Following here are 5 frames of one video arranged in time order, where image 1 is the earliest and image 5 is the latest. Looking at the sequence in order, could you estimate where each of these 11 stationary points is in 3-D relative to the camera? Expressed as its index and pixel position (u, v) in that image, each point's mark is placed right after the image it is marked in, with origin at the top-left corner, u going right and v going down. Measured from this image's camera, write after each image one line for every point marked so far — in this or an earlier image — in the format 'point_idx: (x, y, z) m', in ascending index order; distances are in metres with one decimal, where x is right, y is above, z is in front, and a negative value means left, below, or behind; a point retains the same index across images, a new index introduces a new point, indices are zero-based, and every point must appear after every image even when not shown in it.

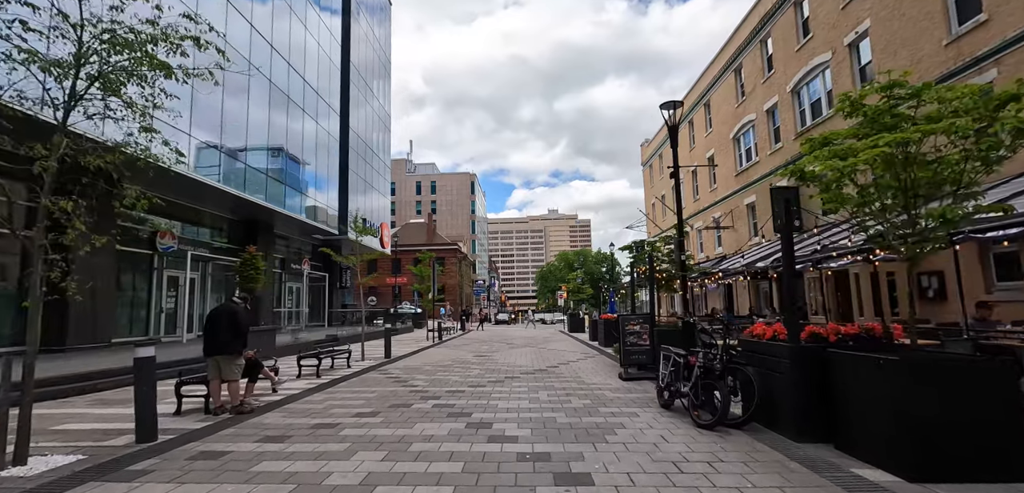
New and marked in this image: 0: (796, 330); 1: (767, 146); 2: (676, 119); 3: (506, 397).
0: (+3.1, -0.9, +5.3) m
1: (+10.6, +4.2, +20.0) m
2: (+3.4, +2.6, +10.0) m
3: (-0.1, -2.5, +8.2) m
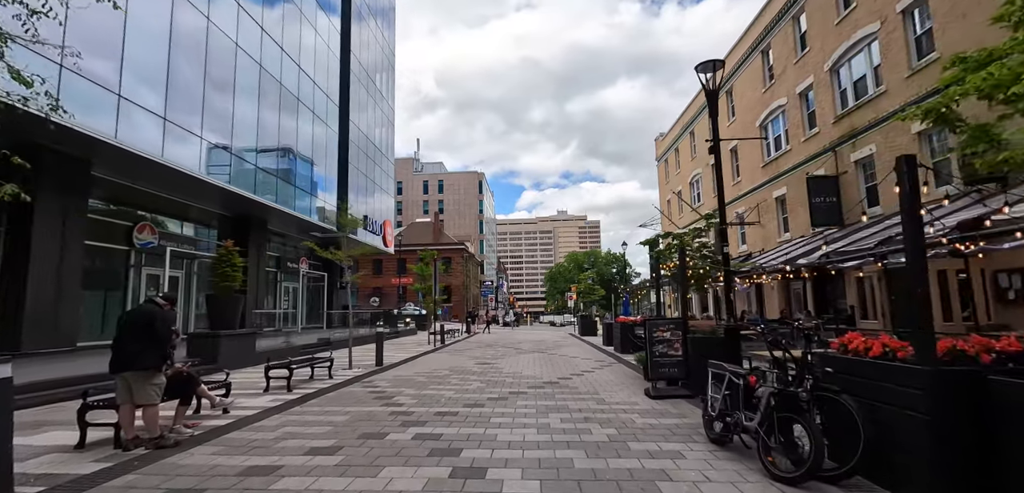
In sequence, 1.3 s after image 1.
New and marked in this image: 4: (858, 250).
0: (+3.1, -0.7, +3.6) m
1: (+10.9, +4.3, +18.2) m
2: (+3.5, +2.8, +8.3) m
3: (0.0, -2.4, +6.5) m
4: (+7.4, -0.1, +10.2) m
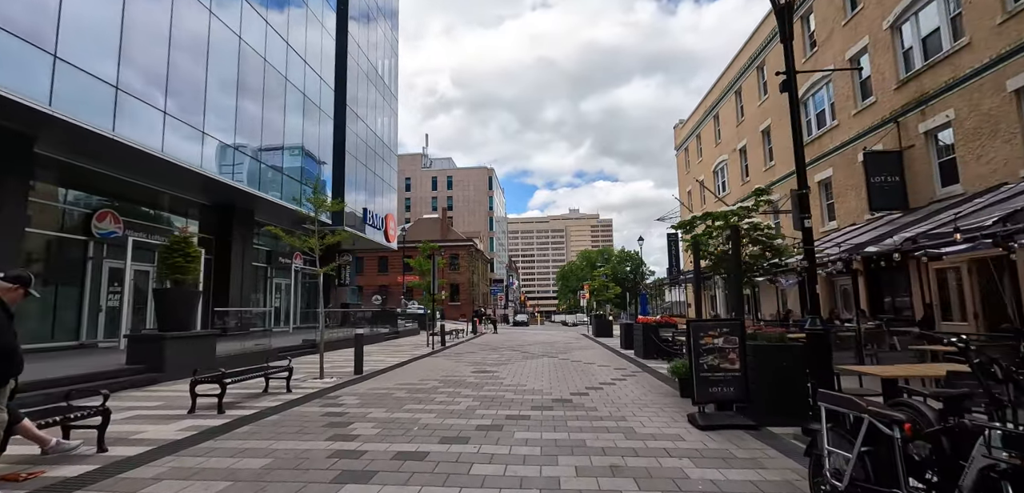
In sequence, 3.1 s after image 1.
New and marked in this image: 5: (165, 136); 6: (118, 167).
0: (+3.0, -0.4, +1.4) m
1: (+11.1, +4.6, +15.7) m
2: (+3.5, +3.1, +6.1) m
3: (-0.1, -2.1, +4.4) m
4: (+7.4, +0.3, +7.9) m
5: (-10.4, +3.3, +14.5) m
6: (-12.2, +2.5, +15.0) m
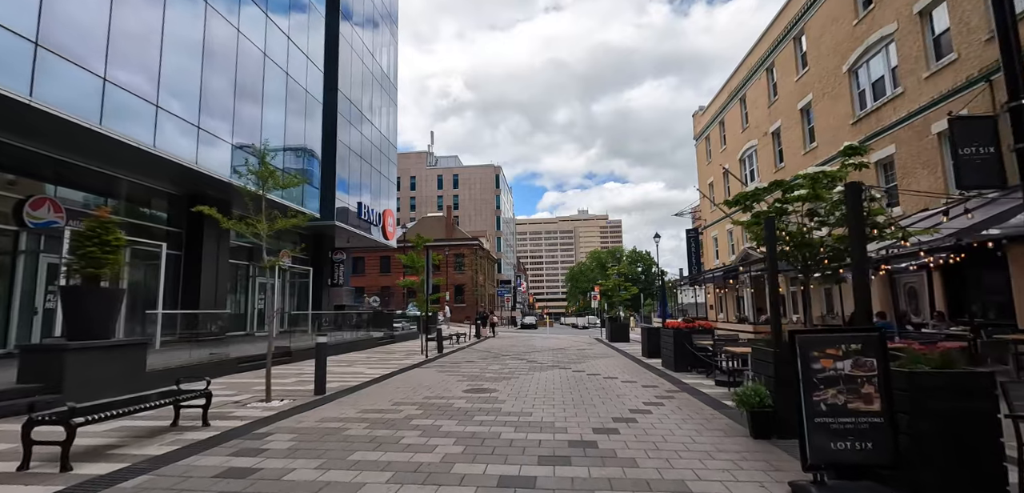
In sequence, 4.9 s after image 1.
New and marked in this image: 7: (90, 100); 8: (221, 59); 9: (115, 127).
0: (+2.8, -0.1, -1.1) m
1: (+11.2, +4.9, +13.2) m
2: (+3.4, +3.4, +3.6) m
3: (-0.2, -1.8, +2.0) m
4: (+7.4, +0.6, +5.4) m
5: (-10.4, +3.5, +12.3) m
6: (-12.1, +2.7, +12.8) m
7: (-10.5, +3.7, +12.1) m
8: (-10.1, +6.5, +16.9) m
9: (-10.3, +3.1, +12.6) m
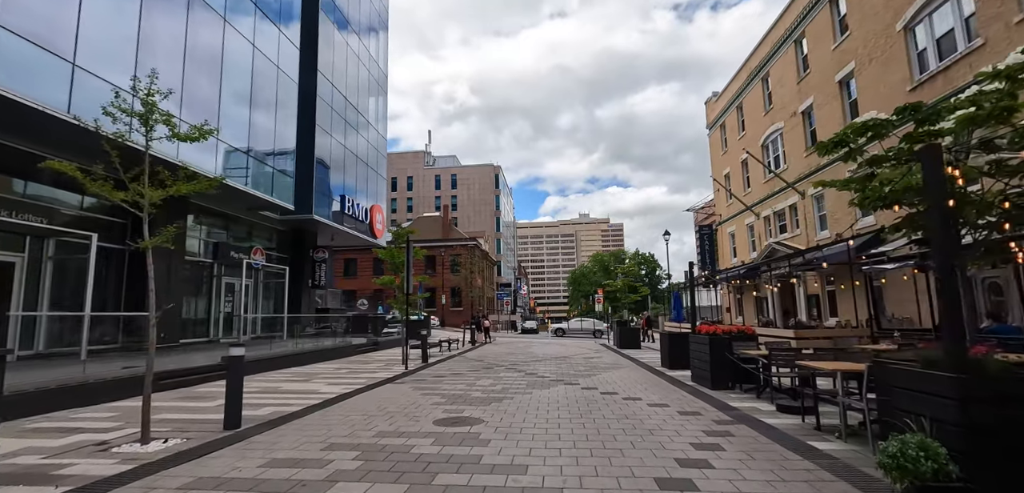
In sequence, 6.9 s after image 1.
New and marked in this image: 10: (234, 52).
0: (+2.7, +0.3, -3.6) m
1: (+11.0, +5.2, +10.7) m
2: (+3.2, +3.8, +1.1) m
3: (-0.4, -1.4, -0.6) m
4: (+7.2, +0.9, +2.8) m
5: (-10.5, +3.8, +9.8) m
6: (-12.3, +3.0, +10.3) m
7: (-10.7, +3.9, +9.6) m
8: (-10.3, +6.8, +14.4) m
9: (-10.5, +3.4, +10.1) m
10: (-10.2, +7.0, +17.3) m
